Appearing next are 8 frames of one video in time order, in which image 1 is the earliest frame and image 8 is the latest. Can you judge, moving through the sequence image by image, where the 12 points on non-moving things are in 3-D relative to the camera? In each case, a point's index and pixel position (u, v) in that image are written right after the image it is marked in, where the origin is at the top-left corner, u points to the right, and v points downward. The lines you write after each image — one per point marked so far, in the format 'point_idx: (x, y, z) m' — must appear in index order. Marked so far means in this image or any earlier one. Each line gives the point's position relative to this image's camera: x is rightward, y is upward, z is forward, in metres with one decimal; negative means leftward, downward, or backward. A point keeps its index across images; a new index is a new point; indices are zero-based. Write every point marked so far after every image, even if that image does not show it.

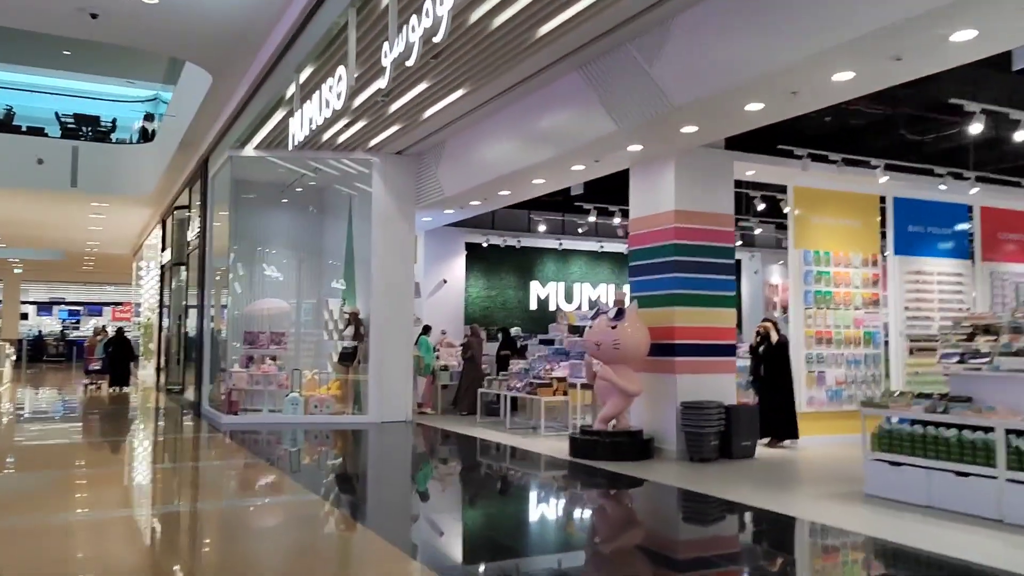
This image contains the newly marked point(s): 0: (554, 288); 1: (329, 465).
0: (+0.7, 0.0, +14.2) m
1: (-2.1, -1.9, +8.6) m
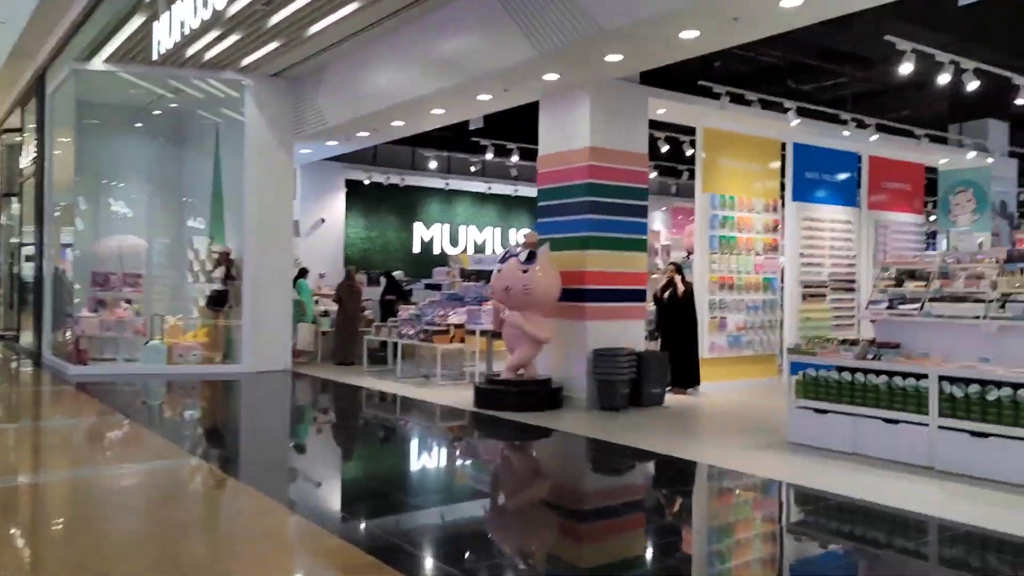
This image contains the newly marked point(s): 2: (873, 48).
0: (-1.3, +1.0, +13.6) m
1: (-3.1, -1.2, +7.7) m
2: (+4.0, +2.7, +8.9) m
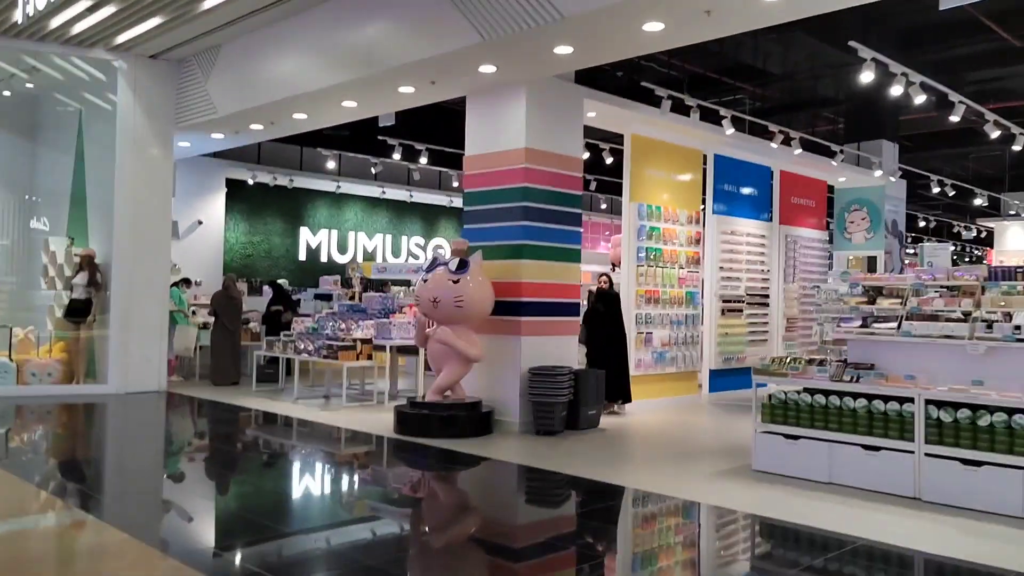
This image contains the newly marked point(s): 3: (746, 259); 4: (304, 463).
0: (-3.0, +0.8, +12.7) m
1: (-3.8, -1.3, +6.5) m
2: (+3.1, +2.5, +8.9) m
3: (+2.6, +0.3, +8.8) m
4: (-1.6, -1.3, +6.0) m
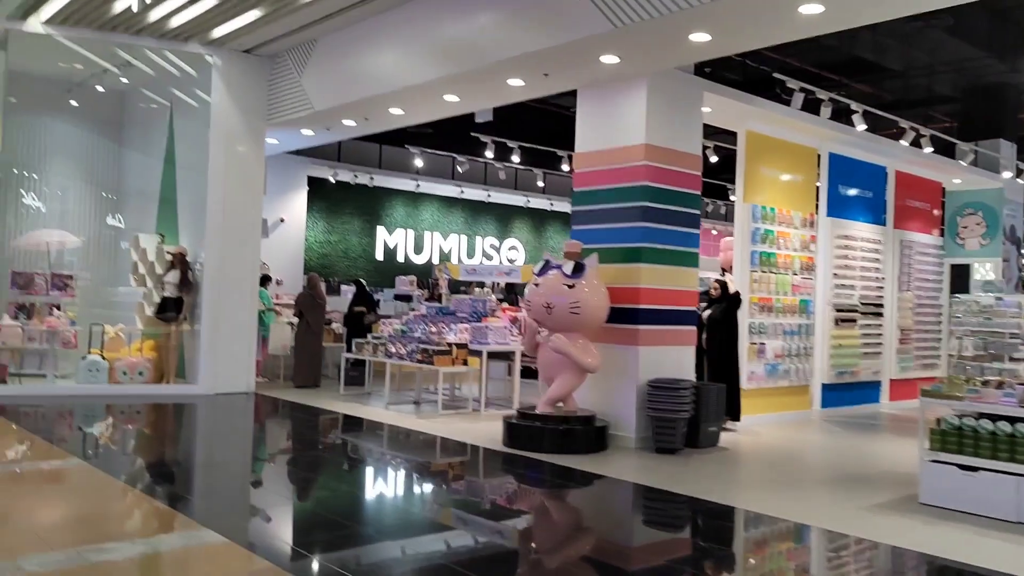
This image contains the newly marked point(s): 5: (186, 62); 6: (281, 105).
0: (-1.7, +0.8, +12.4) m
1: (-2.9, -1.3, +6.4) m
2: (+4.1, +2.4, +8.3) m
3: (+3.6, +0.2, +8.2) m
4: (-0.7, -1.3, +5.7) m
5: (-3.4, +2.3, +8.3) m
6: (-2.4, +1.9, +8.2) m
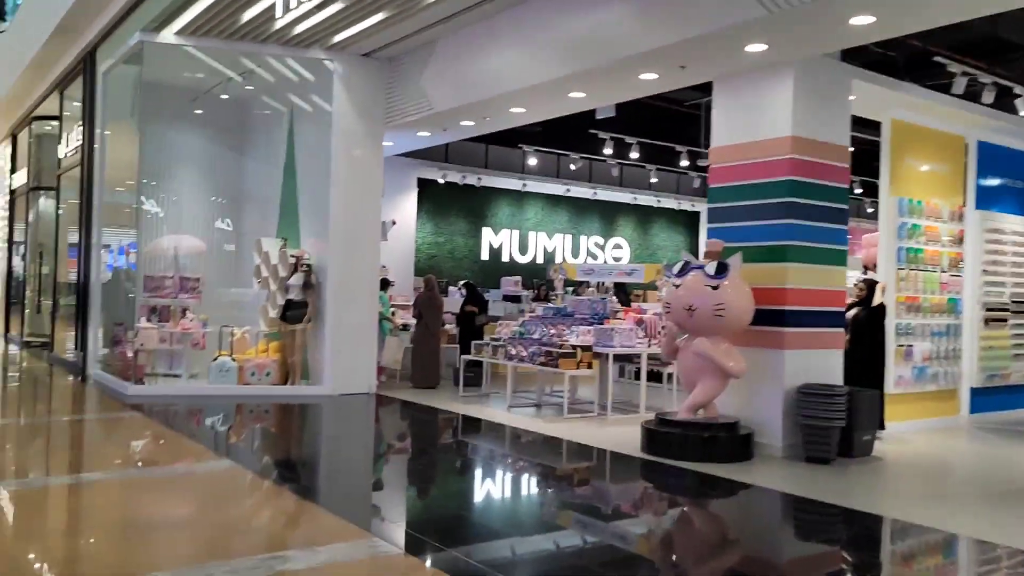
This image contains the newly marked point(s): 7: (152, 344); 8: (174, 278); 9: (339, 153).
0: (-0.1, +0.8, +12.4) m
1: (-1.9, -1.3, +6.5) m
2: (+5.3, +2.4, +7.7) m
3: (+4.8, +0.3, +7.6) m
4: (+0.2, -1.3, +5.6) m
5: (-2.2, +2.3, +8.4) m
6: (-1.2, +1.9, +8.2) m
7: (-3.6, -0.6, +8.0) m
8: (-3.5, +0.1, +8.3) m
9: (-1.8, +1.4, +8.2) m
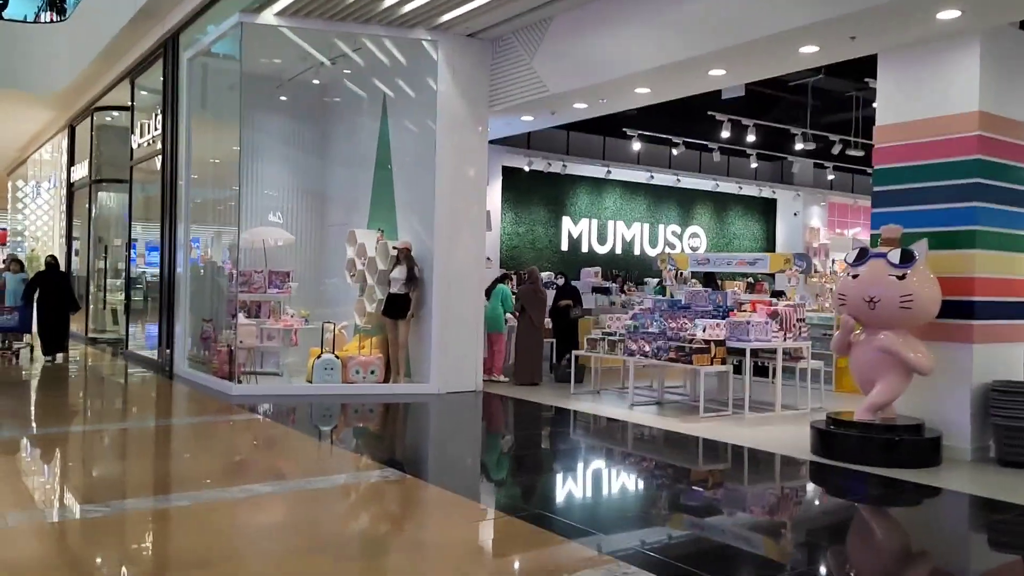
0: (+1.1, +0.9, +12.0) m
1: (-0.8, -1.3, +6.1) m
2: (+6.4, +2.6, +7.1) m
3: (+5.9, +0.4, +7.1) m
4: (+1.3, -1.3, +5.2) m
5: (-1.1, +2.4, +8.0) m
6: (-0.1, +1.9, +7.8) m
7: (-2.5, -0.5, +7.7) m
8: (-2.4, +0.2, +8.0) m
9: (-0.7, +1.4, +7.8) m
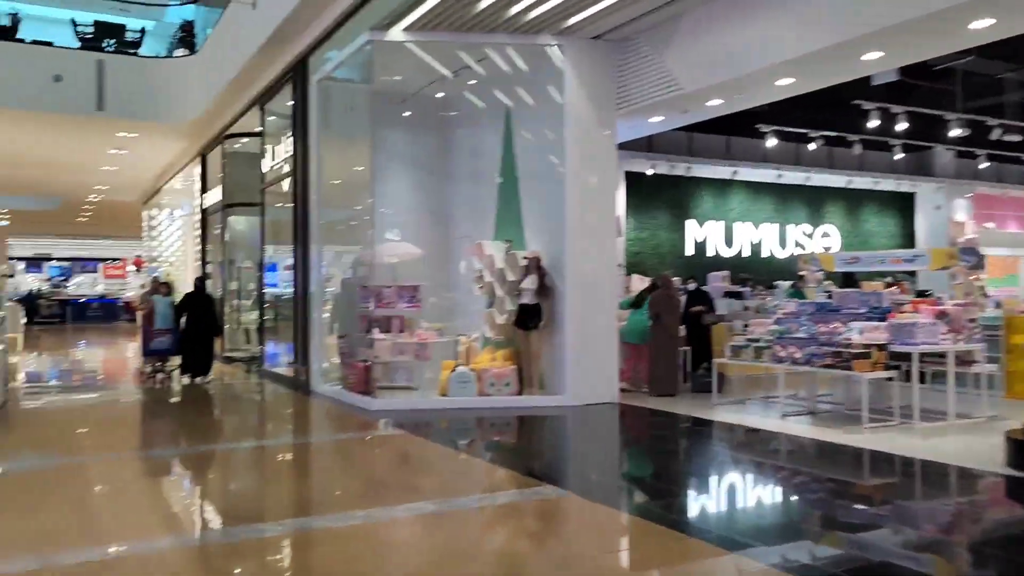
0: (+2.9, +0.8, +11.5) m
1: (+0.3, -1.3, +5.9) m
2: (+7.4, +2.7, +6.1) m
3: (+7.0, +0.5, +6.1) m
4: (+2.3, -1.3, +4.7) m
5: (+0.2, +2.3, +7.9) m
6: (+1.2, +1.9, +7.6) m
7: (-1.2, -0.7, +7.8) m
8: (-1.1, 0.0, +8.0) m
9: (+0.6, +1.4, +7.6) m
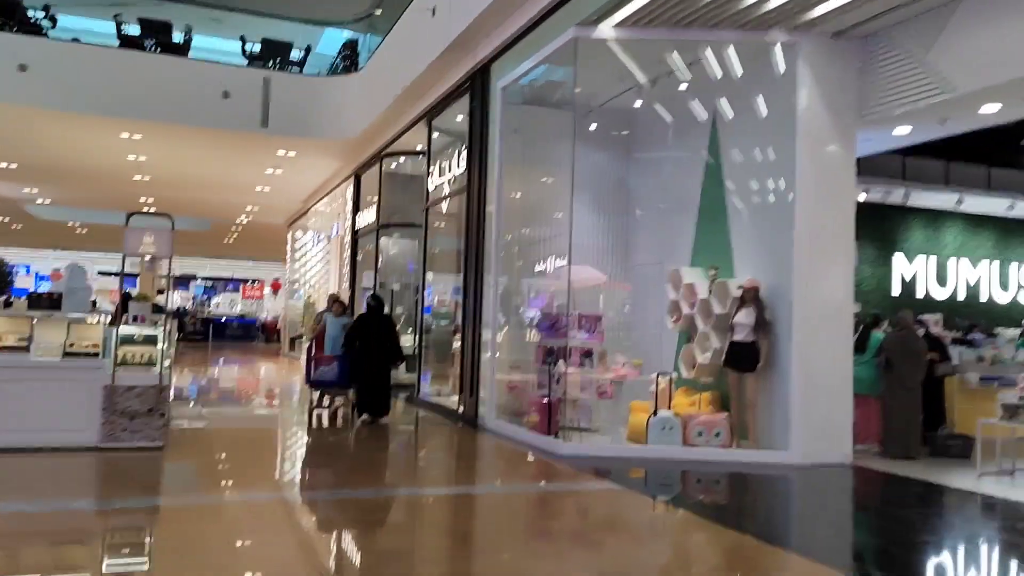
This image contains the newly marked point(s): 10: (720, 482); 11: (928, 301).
0: (+5.2, +0.3, +10.1) m
1: (+1.8, -1.6, +4.8) m
2: (+9.0, +2.2, +4.2) m
3: (+8.5, 0.0, +4.1) m
4: (+3.5, -1.5, +3.3) m
5: (+2.1, +2.0, +6.9) m
6: (+3.0, +1.5, +6.4) m
7: (+0.5, -0.9, +6.8) m
8: (+0.7, -0.2, +7.1) m
9: (+2.4, +1.1, +6.5) m
10: (+1.7, -1.5, +6.1) m
11: (+5.3, -0.2, +10.1) m
